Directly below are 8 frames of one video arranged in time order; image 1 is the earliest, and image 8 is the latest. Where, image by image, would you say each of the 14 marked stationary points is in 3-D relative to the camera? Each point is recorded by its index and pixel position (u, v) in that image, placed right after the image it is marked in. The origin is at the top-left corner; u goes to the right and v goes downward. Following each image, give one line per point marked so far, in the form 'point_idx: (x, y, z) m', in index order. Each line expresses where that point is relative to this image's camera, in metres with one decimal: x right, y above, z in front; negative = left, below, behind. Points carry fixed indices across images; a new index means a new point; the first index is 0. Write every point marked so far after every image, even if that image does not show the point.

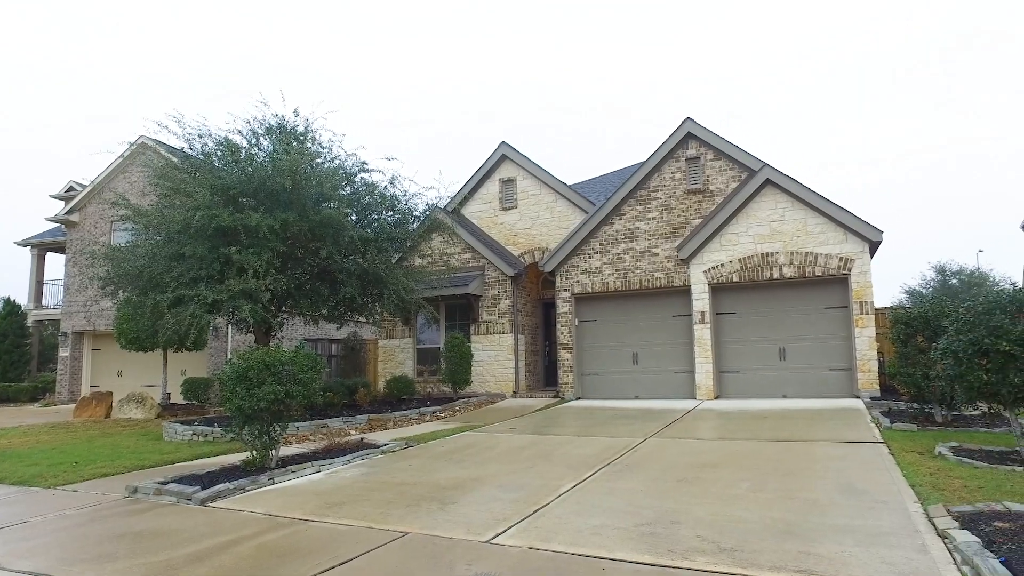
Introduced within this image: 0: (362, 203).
0: (-2.7, +1.5, +11.9) m
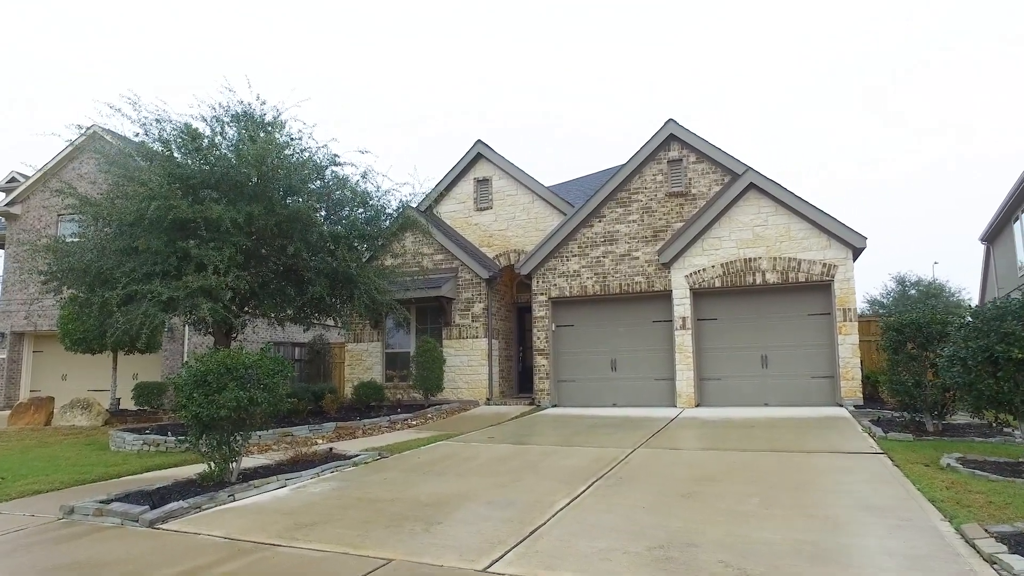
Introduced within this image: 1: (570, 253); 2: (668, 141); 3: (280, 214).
0: (-3.0, +1.5, +11.3) m
1: (+1.2, +0.8, +14.2) m
2: (+3.3, +3.1, +14.1) m
3: (-3.6, +1.2, +10.4) m
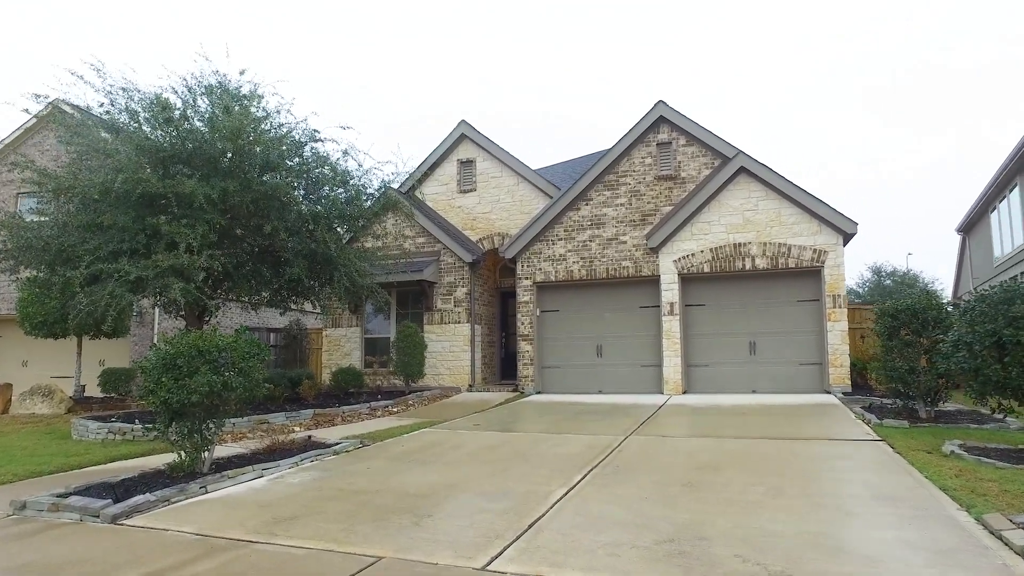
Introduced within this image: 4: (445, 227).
0: (-3.2, +1.8, +10.8) m
1: (+0.9, +1.1, +13.9) m
2: (+3.0, +3.4, +13.8) m
3: (-3.8, +1.5, +9.9) m
4: (-1.5, +1.4, +14.7) m
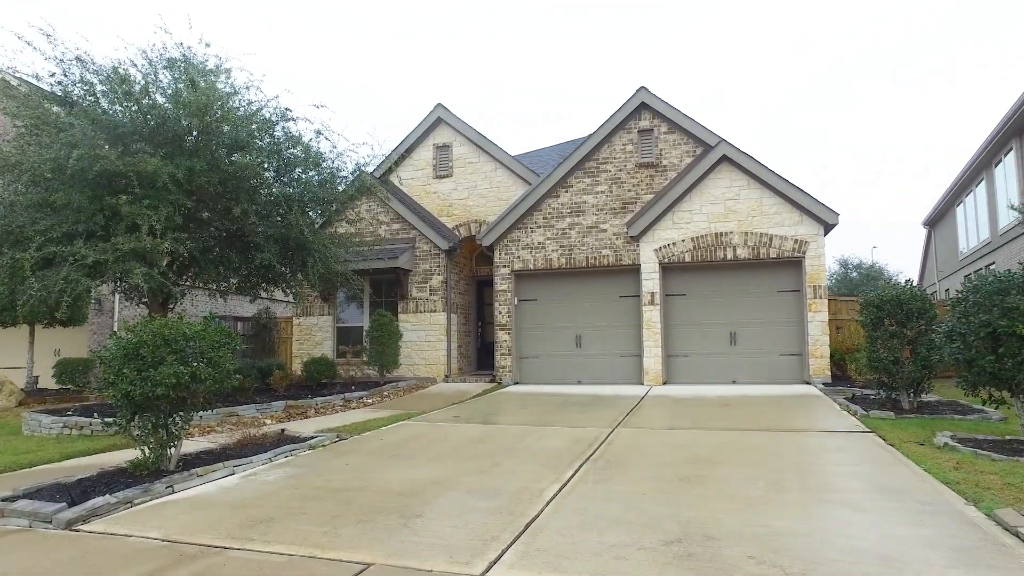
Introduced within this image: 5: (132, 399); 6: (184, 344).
0: (-3.5, +2.1, +10.3) m
1: (+0.5, +1.3, +13.6) m
2: (+2.6, +3.6, +13.5) m
3: (-4.1, +1.7, +9.3) m
4: (-2.0, +1.6, +14.3) m
5: (-3.0, -0.9, +5.2) m
6: (-2.8, -0.5, +5.5) m
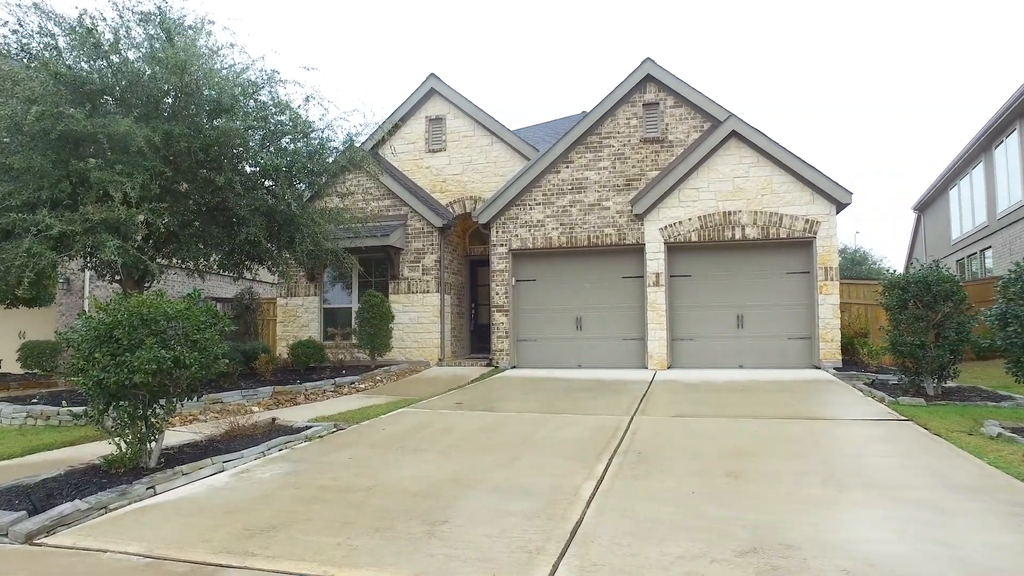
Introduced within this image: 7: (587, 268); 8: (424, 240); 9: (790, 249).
0: (-3.5, +2.4, +9.5) m
1: (+0.4, +1.7, +12.9) m
2: (+2.6, +4.0, +12.9) m
3: (-4.0, +2.0, +8.6) m
4: (-2.0, +2.0, +13.6) m
5: (-2.8, -0.7, +4.5) m
6: (-2.6, -0.3, +4.9) m
7: (+1.5, +0.4, +12.8) m
8: (-1.7, +1.0, +13.0) m
9: (+5.0, +0.7, +12.0) m
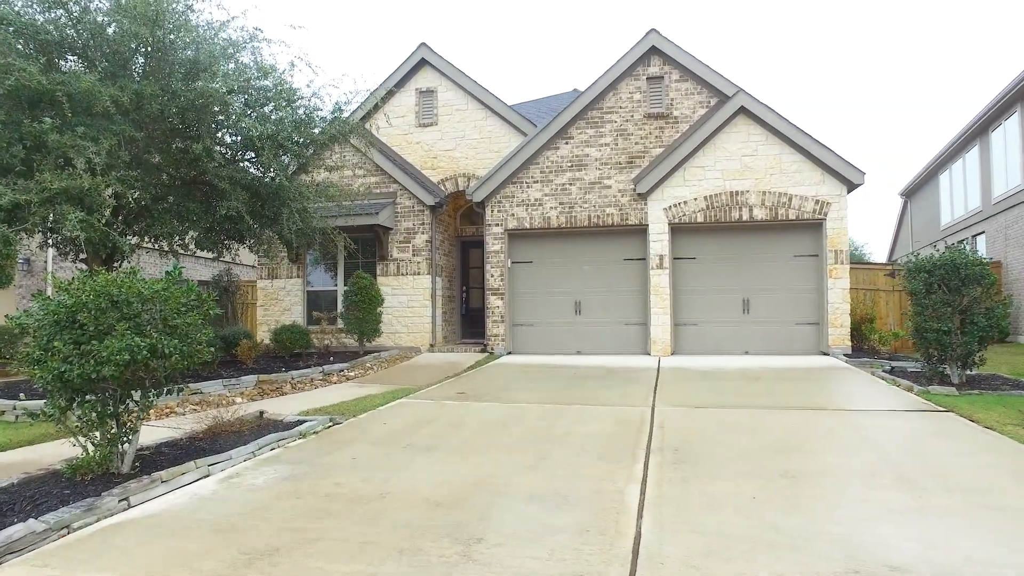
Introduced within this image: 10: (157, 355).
0: (-3.4, +2.6, +8.7) m
1: (+0.3, +2.0, +12.3) m
2: (+2.5, +4.3, +12.3) m
3: (-3.9, +2.2, +7.7) m
4: (-2.1, +2.4, +12.8) m
5: (-2.6, -0.5, +3.8) m
6: (-2.3, -0.1, +4.2) m
7: (+1.4, +0.7, +12.2) m
8: (-1.8, +1.3, +12.3) m
9: (+5.0, +1.0, +11.5) m
10: (-2.2, -0.4, +4.1) m
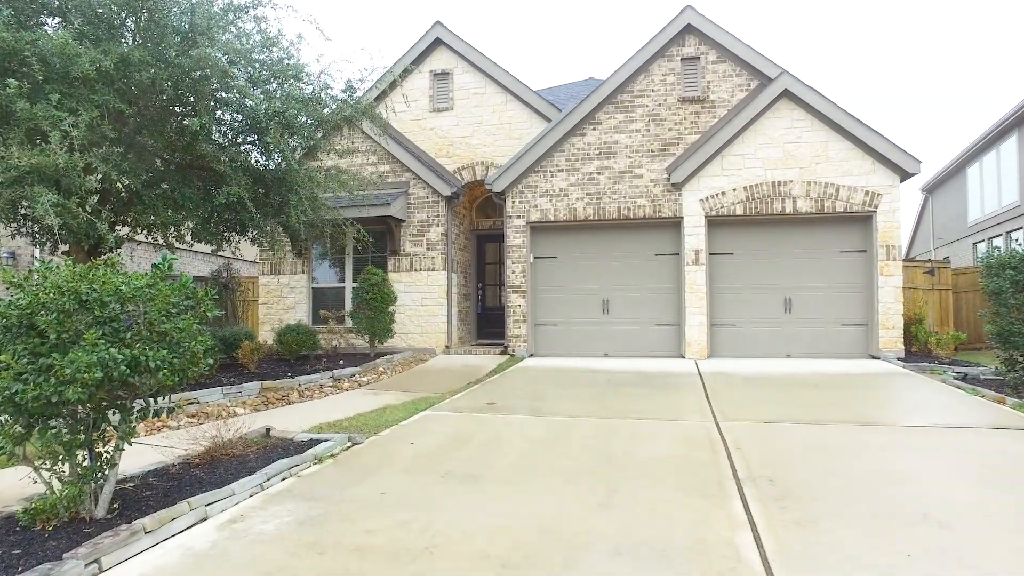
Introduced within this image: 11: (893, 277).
0: (-3.0, +2.7, +7.8) m
1: (+0.7, +2.1, +11.4) m
2: (+2.9, +4.4, +11.4) m
3: (-3.5, +2.2, +6.8) m
4: (-1.7, +2.5, +11.9) m
5: (-2.2, -0.5, +2.9) m
6: (-2.0, -0.1, +3.3) m
7: (+1.8, +0.8, +11.3) m
8: (-1.4, +1.4, +11.4) m
9: (+5.4, +1.0, +10.6) m
10: (-1.8, -0.4, +3.2) m
11: (+5.9, +0.2, +10.2) m
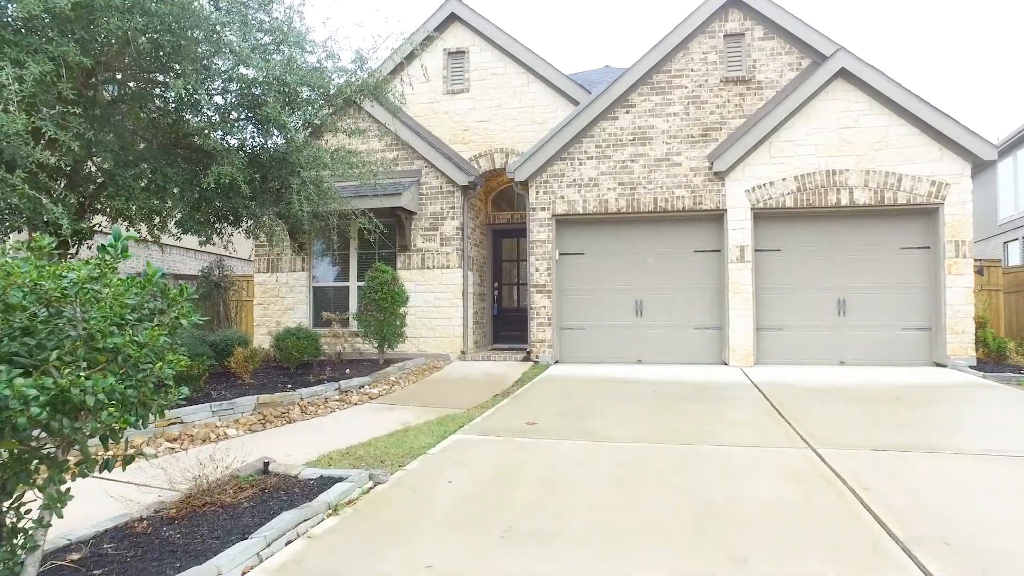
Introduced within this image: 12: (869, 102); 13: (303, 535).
0: (-2.6, +2.7, +6.7) m
1: (+1.1, +2.1, +10.3) m
2: (+3.3, +4.4, +10.3) m
3: (-3.1, +2.3, +5.7) m
4: (-1.4, +2.5, +10.8) m
5: (-1.8, -0.5, +1.8) m
6: (-1.5, -0.1, +2.2) m
7: (+2.1, +0.8, +10.3) m
8: (-1.1, +1.4, +10.3) m
9: (+5.8, +1.0, +9.6) m
10: (-1.4, -0.4, +2.1) m
11: (+6.3, +0.2, +9.2) m
12: (+5.2, +2.7, +9.5) m
13: (-1.0, -1.2, +3.3) m
